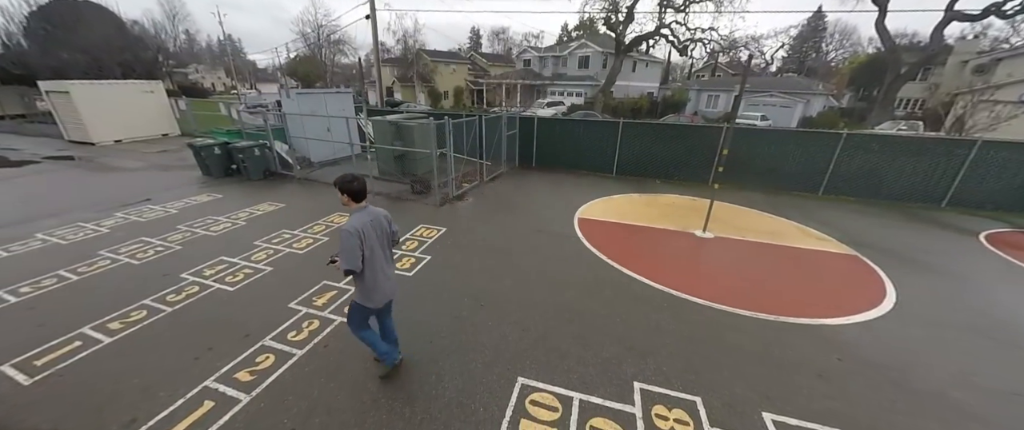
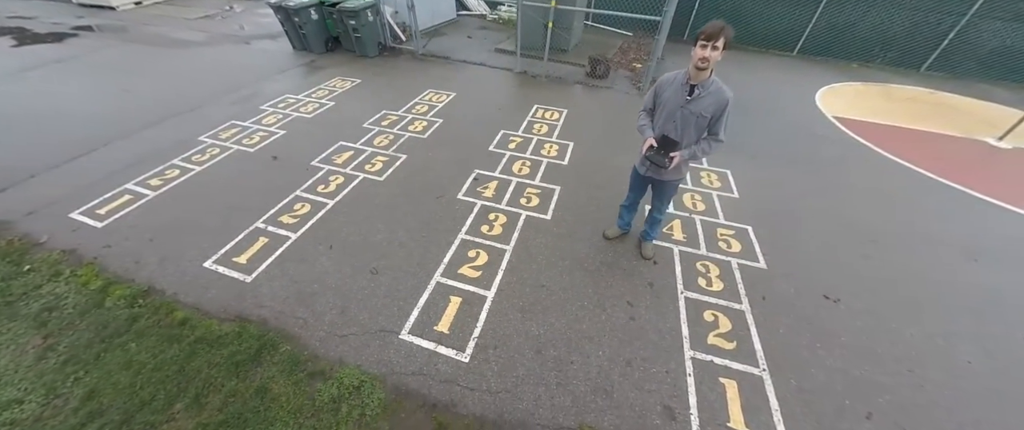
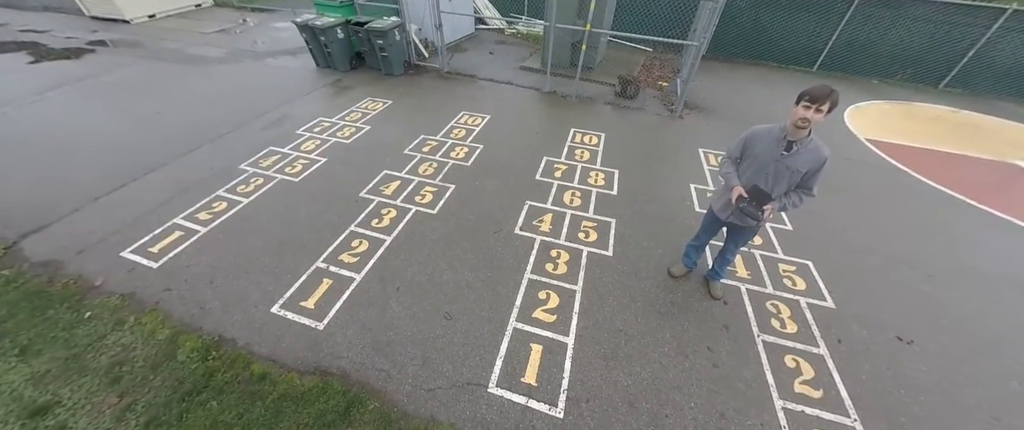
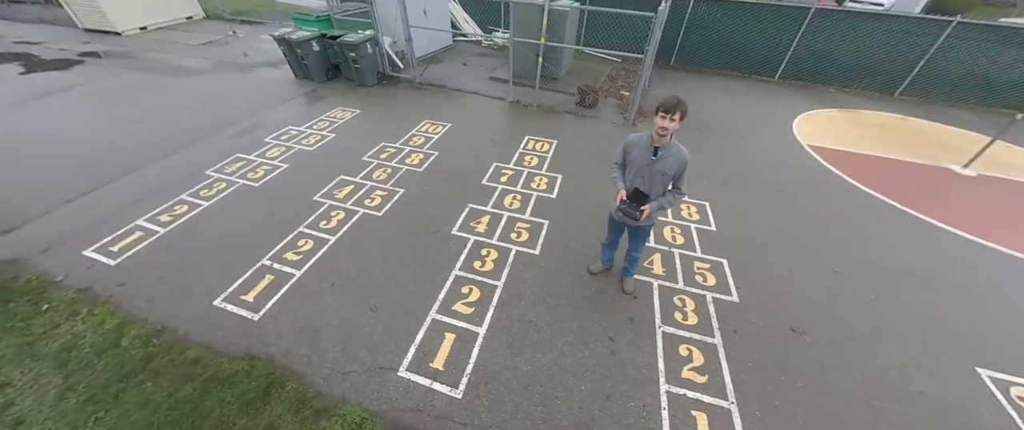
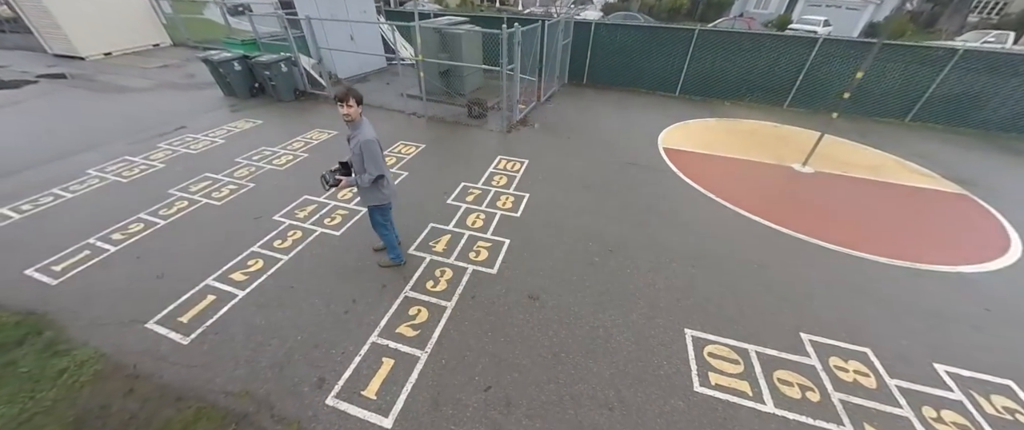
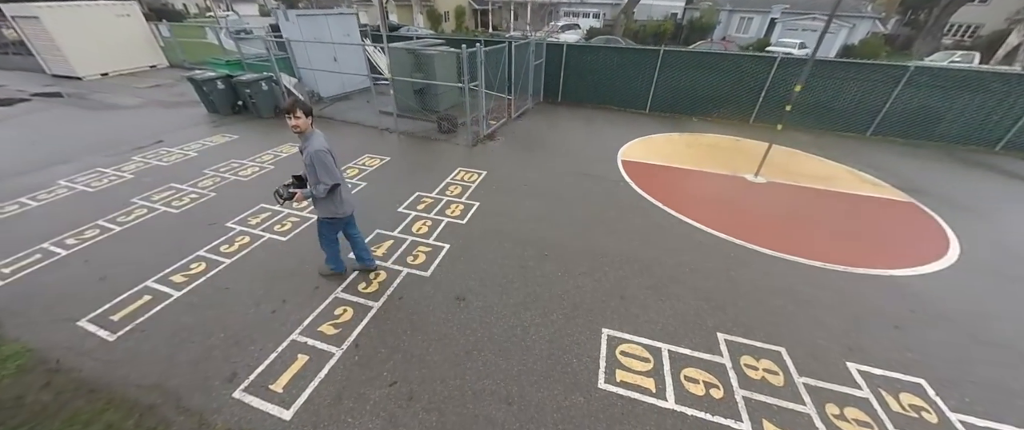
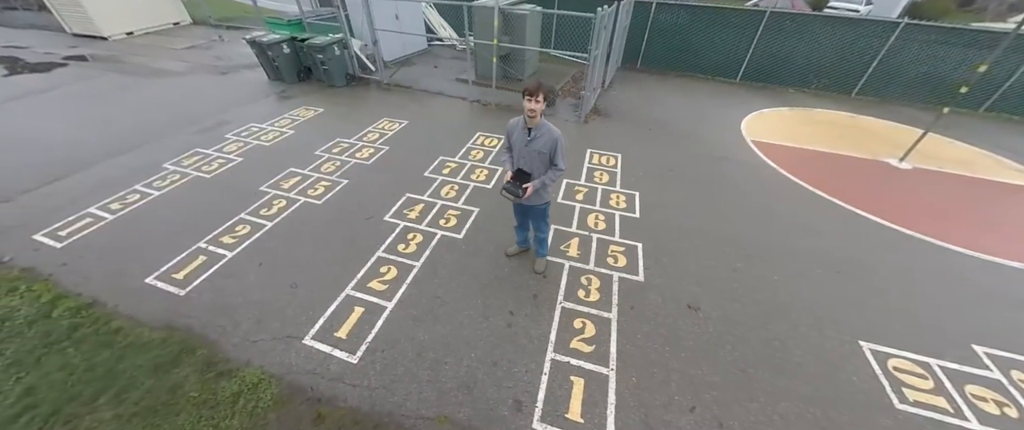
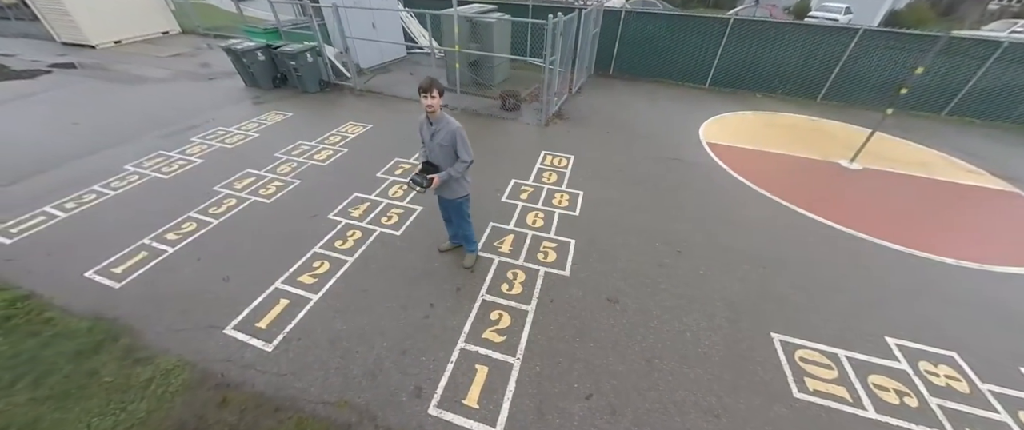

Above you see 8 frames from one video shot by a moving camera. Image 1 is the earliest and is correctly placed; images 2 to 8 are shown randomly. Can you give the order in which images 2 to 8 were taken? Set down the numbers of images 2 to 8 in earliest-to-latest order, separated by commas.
6, 5, 8, 7, 4, 3, 2
